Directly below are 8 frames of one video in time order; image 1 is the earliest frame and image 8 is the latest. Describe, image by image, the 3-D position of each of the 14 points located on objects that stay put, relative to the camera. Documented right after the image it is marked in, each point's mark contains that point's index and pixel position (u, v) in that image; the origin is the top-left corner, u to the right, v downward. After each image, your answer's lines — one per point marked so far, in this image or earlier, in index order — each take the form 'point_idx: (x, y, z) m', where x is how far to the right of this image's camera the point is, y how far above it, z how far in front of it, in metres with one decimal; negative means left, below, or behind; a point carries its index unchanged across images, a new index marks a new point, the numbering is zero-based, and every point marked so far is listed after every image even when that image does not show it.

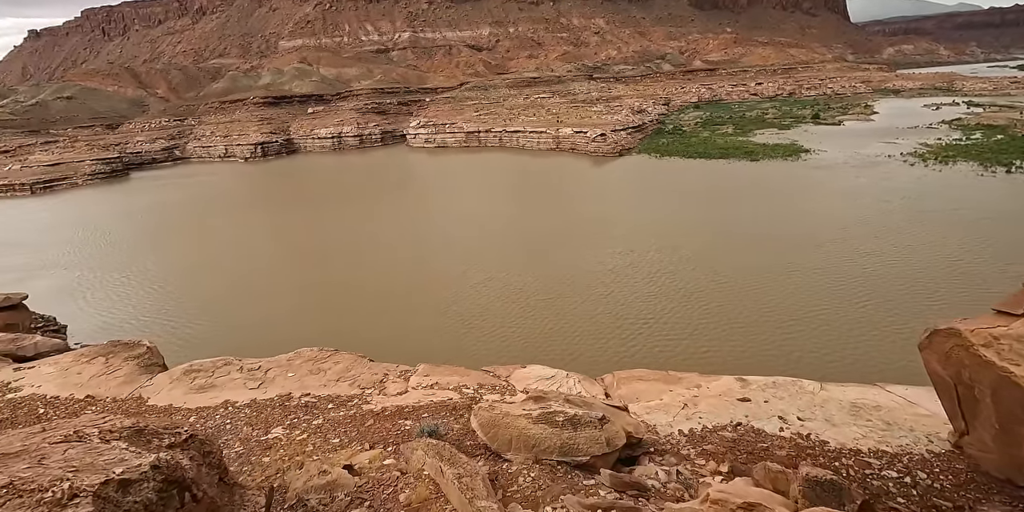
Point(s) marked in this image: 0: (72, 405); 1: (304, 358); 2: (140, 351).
0: (-5.8, -2.0, +7.7) m
1: (-3.1, -1.5, +8.7) m
2: (-5.9, -1.5, +9.3) m
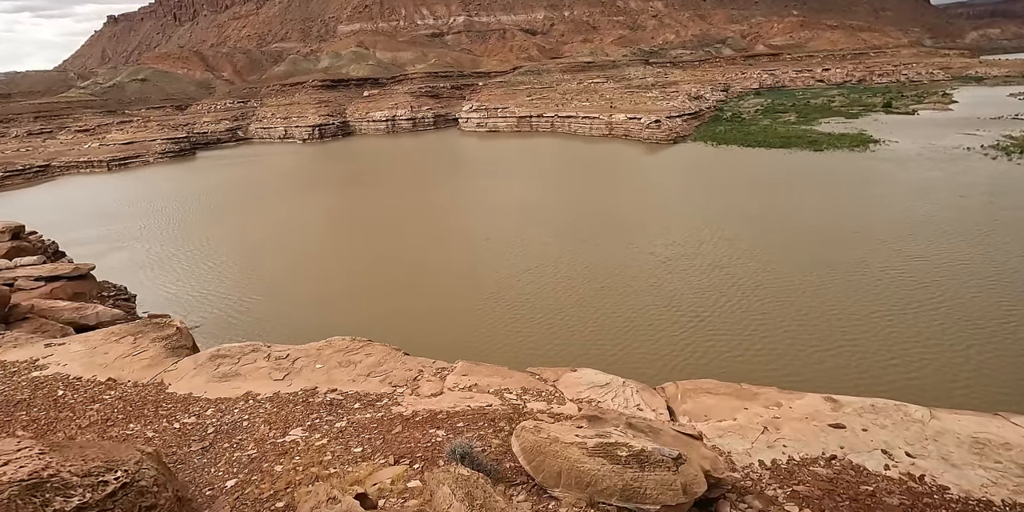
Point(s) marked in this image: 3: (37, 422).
0: (-5.2, -1.6, +7.3) m
1: (-2.4, -1.3, +8.0) m
2: (-5.2, -1.2, +8.9) m
3: (-5.1, -1.8, +6.4) m
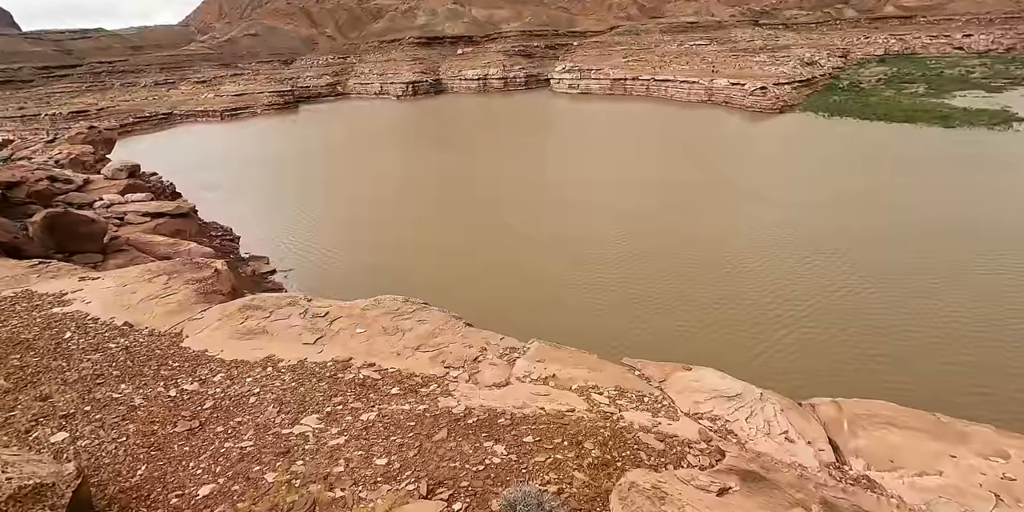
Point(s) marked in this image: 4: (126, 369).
0: (-4.3, -0.8, +6.2) m
1: (-1.4, -0.6, +6.5) m
2: (-4.0, -0.2, +7.7) m
3: (-4.4, -1.0, +5.4) m
4: (-3.5, -1.0, +5.3) m
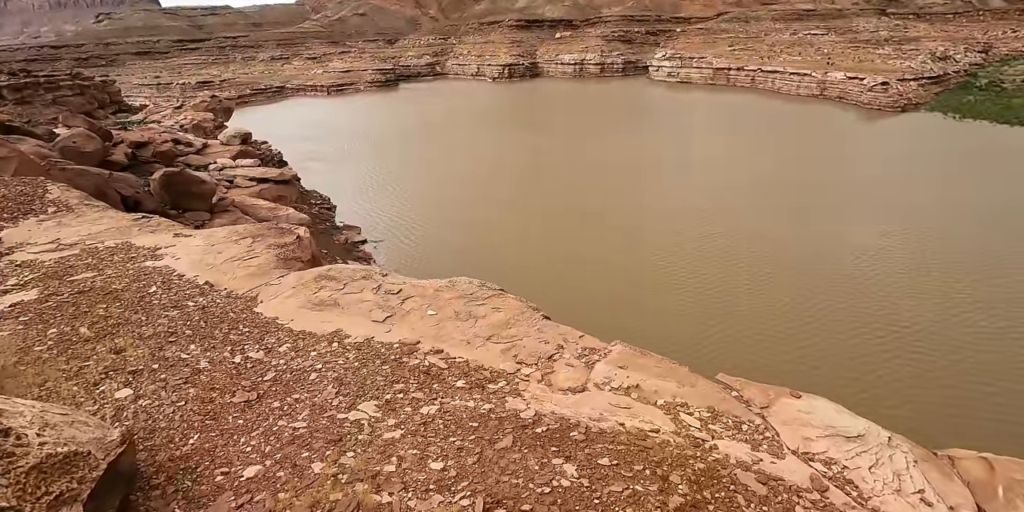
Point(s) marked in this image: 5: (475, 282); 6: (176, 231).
0: (-3.5, -0.4, +6.2) m
1: (-0.6, -0.4, +6.2) m
2: (-3.0, +0.2, +7.7) m
3: (-3.7, -0.6, +5.4) m
4: (-2.8, -0.7, +5.3) m
5: (-0.4, -0.3, +6.5) m
6: (-5.0, +0.4, +8.7) m
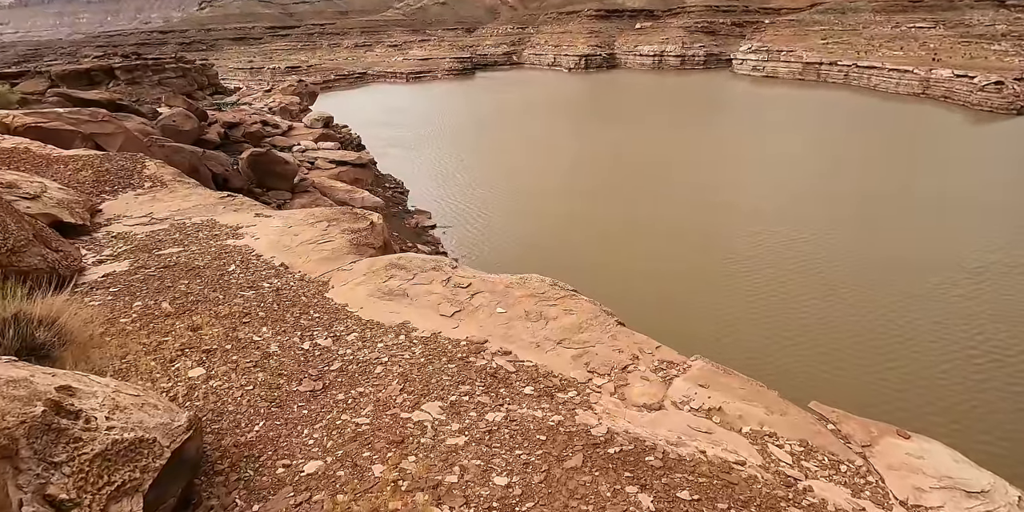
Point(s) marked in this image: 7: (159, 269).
0: (-2.7, -0.2, +6.3) m
1: (+0.2, -0.3, +5.9) m
2: (-2.0, +0.4, +7.7) m
3: (-3.0, -0.4, +5.6) m
4: (-2.2, -0.5, +5.3) m
5: (+0.4, -0.3, +6.2) m
6: (-3.9, +0.7, +8.9) m
7: (-3.7, -0.1, +6.2) m
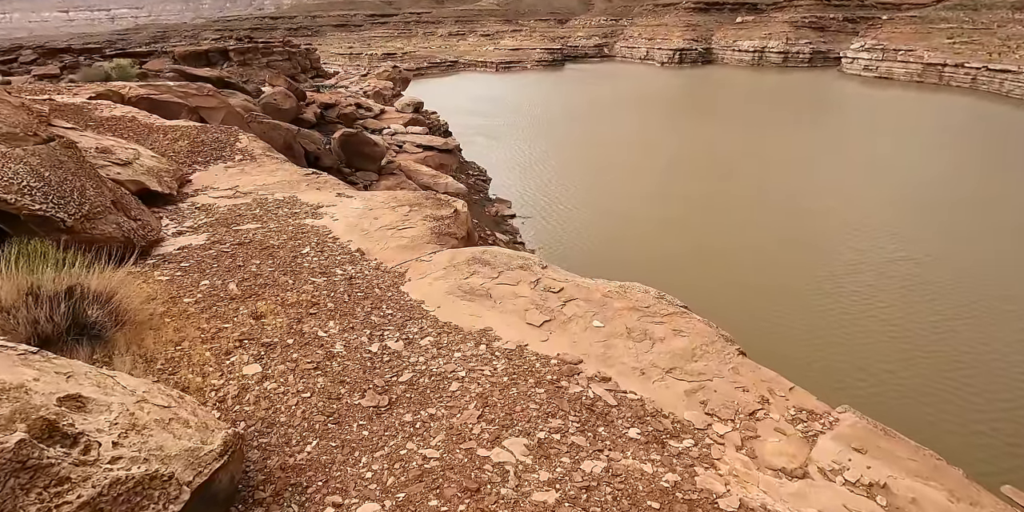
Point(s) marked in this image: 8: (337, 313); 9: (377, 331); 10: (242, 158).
0: (-1.8, 0.0, +5.8) m
1: (+1.0, -0.4, +5.1) m
2: (-0.8, +0.5, +7.1) m
3: (-2.2, -0.2, +5.1) m
4: (-1.4, -0.4, +4.8) m
5: (+1.3, -0.3, +5.4) m
6: (-2.5, +1.0, +8.6) m
7: (-2.8, +0.1, +5.9) m
8: (-1.4, -0.4, +4.6) m
9: (-1.0, -0.6, +4.3) m
10: (-4.6, +1.7, +10.0) m
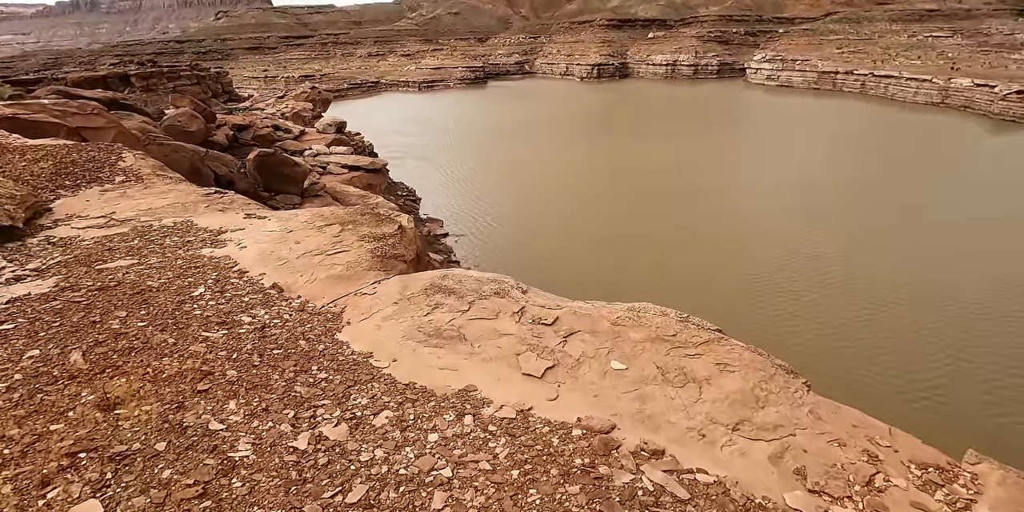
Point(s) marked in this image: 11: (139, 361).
0: (-2.0, -0.3, +4.3) m
1: (+0.9, -0.5, +3.8) m
2: (-1.2, +0.2, +5.7) m
3: (-2.3, -0.5, +3.5) m
4: (-1.5, -0.6, +3.3) m
5: (+1.1, -0.4, +4.1) m
6: (-3.1, +0.5, +6.9) m
7: (-3.0, -0.3, +4.2) m
8: (-1.4, -0.7, +3.1) m
9: (-1.0, -0.8, +2.8) m
10: (-5.4, +1.1, +8.1) m
11: (-2.0, -0.6, +3.3) m
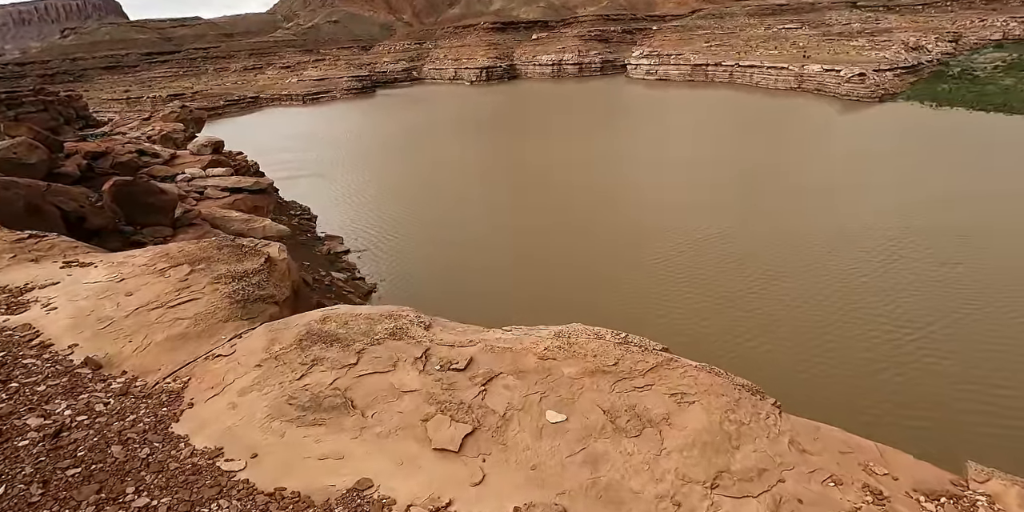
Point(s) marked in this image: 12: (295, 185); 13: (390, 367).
0: (-2.5, -0.7, +3.1) m
1: (+0.4, -0.6, +3.1) m
2: (-2.0, -0.1, +4.6) m
3: (-2.7, -0.9, +2.3) m
4: (-1.8, -0.9, +2.2) m
5: (+0.6, -0.5, +3.4) m
6: (-4.1, 0.0, +5.6) m
7: (-3.5, -0.7, +2.9) m
8: (-1.7, -1.0, +2.0) m
9: (-1.3, -1.0, +1.8) m
10: (-6.6, +0.3, +6.4) m
11: (-2.4, -0.9, +2.1) m
12: (-5.0, +2.0, +14.7) m
13: (-0.6, -0.6, +3.2) m
